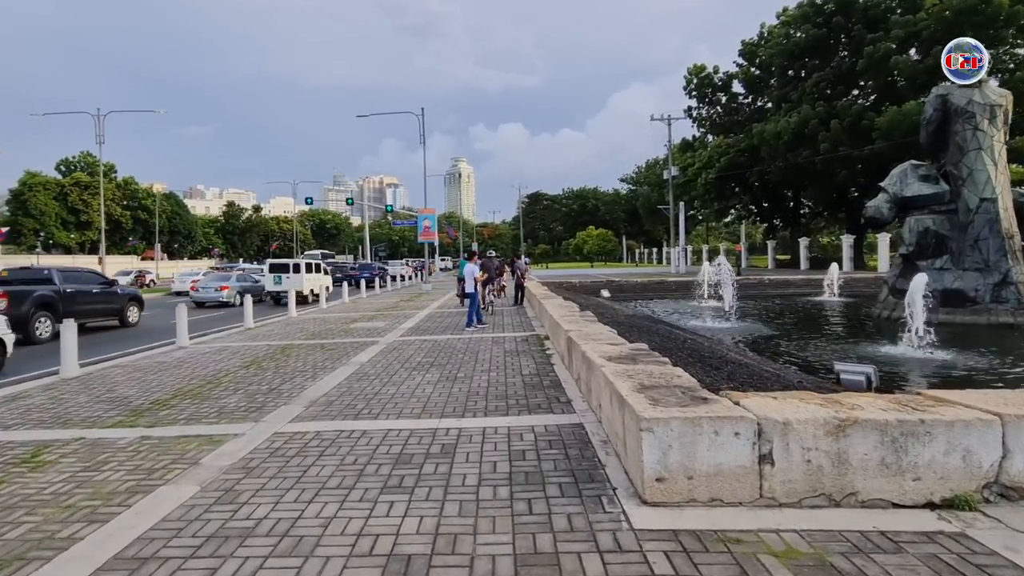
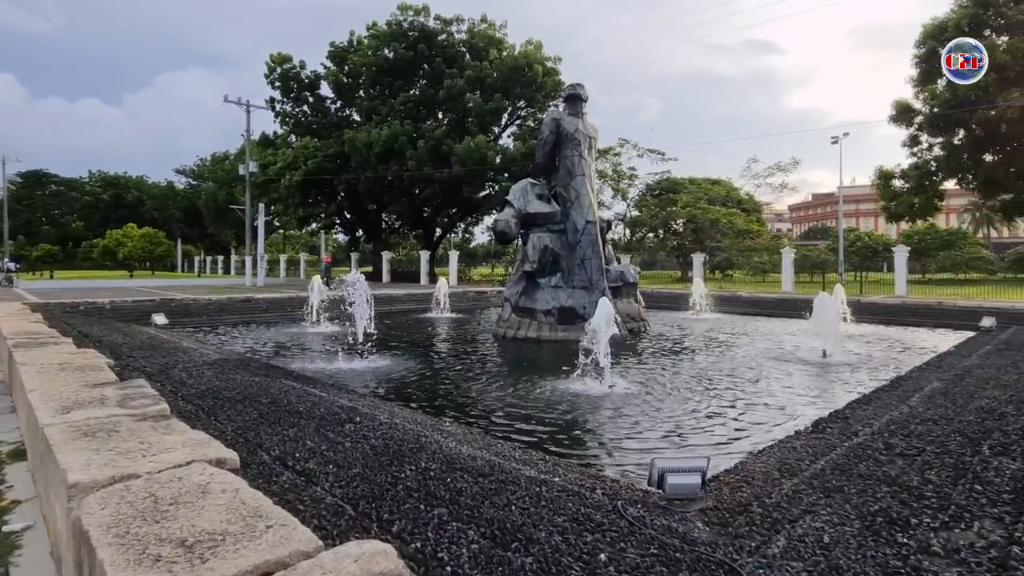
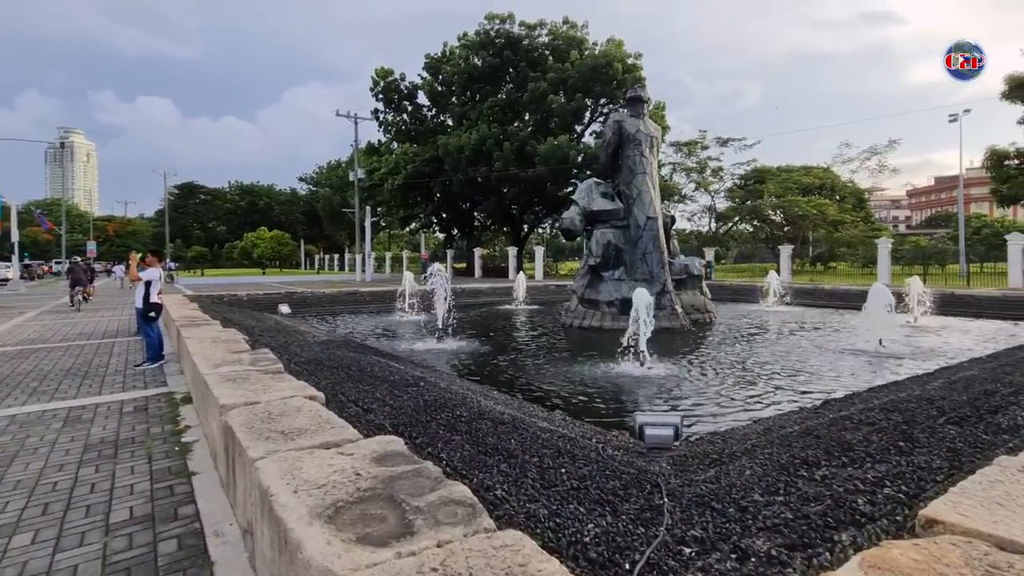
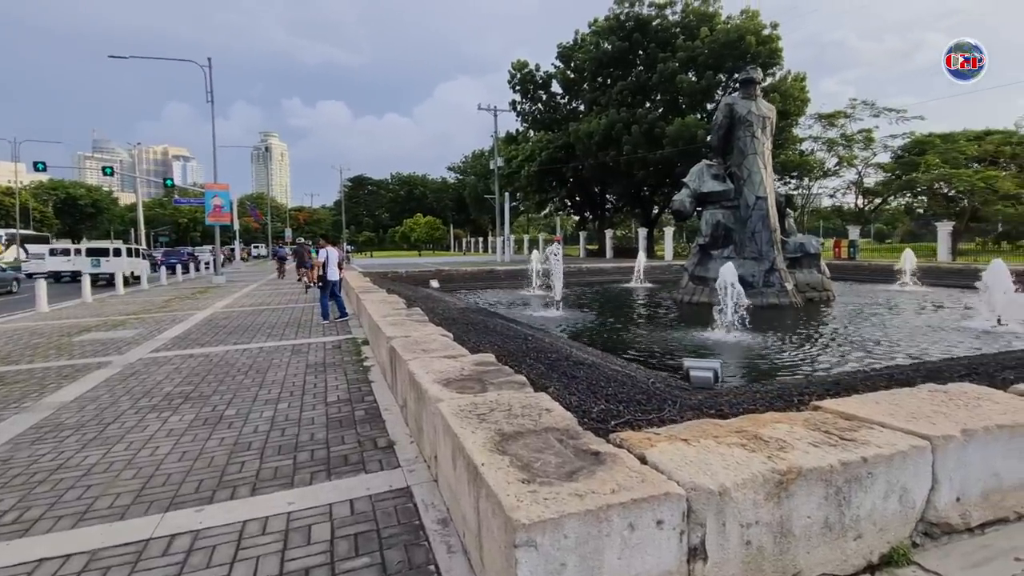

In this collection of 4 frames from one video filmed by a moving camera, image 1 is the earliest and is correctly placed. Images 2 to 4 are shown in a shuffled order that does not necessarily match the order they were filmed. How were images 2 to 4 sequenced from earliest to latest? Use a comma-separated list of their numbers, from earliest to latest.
4, 3, 2
